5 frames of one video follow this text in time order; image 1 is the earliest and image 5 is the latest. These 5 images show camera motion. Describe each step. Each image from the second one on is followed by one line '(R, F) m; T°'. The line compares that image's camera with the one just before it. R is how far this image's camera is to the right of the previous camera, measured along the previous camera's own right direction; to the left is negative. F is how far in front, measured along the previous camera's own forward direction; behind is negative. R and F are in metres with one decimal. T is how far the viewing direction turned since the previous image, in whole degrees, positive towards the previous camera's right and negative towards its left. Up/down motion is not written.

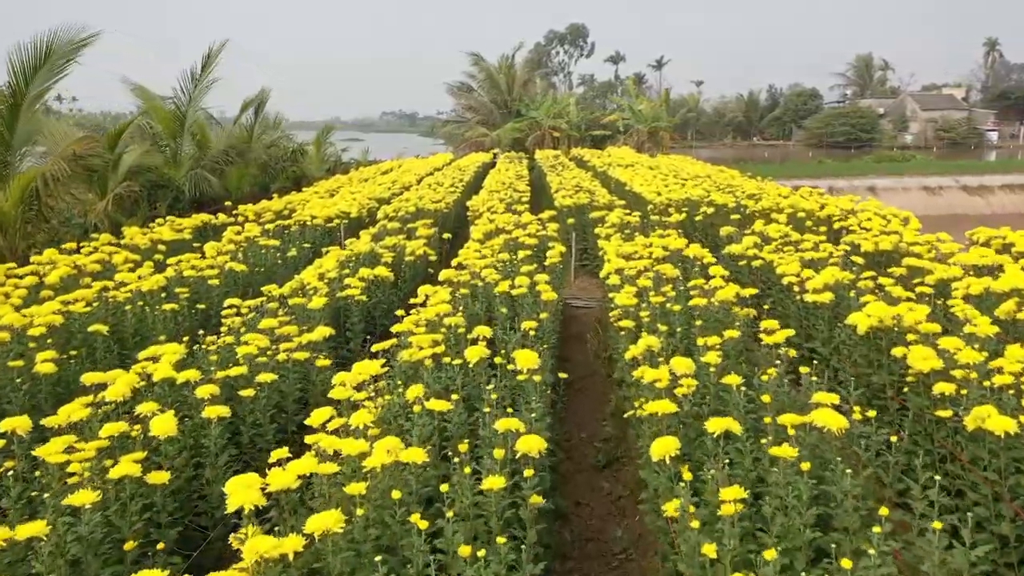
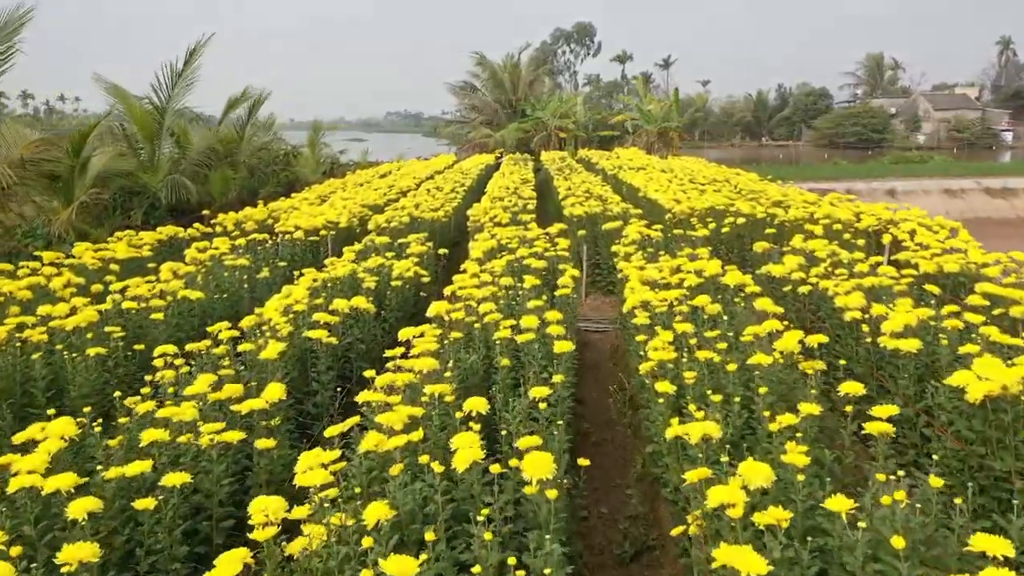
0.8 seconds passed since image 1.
(0.0, +1.1) m; 0°
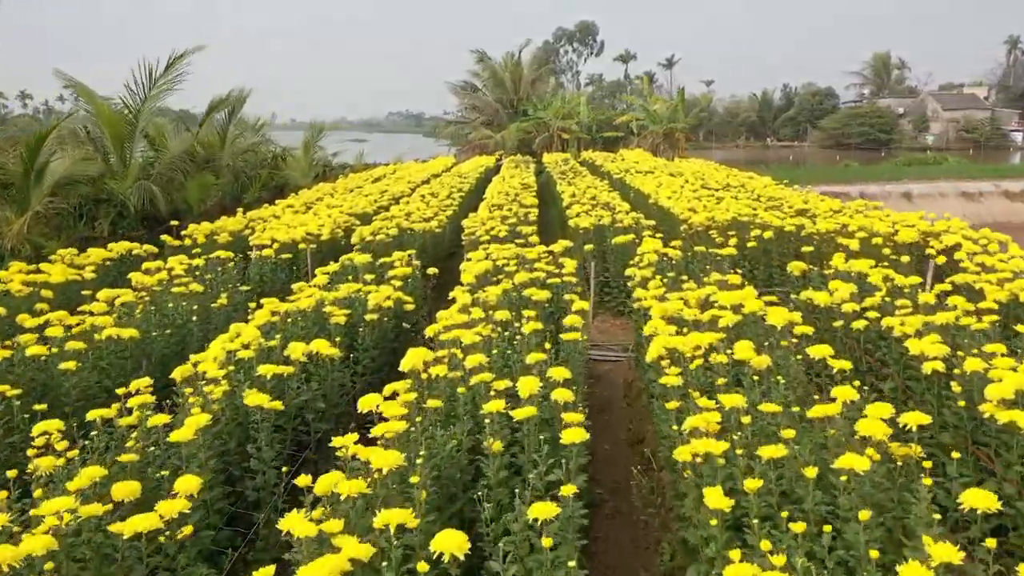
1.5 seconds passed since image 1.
(0.0, +1.0) m; 0°
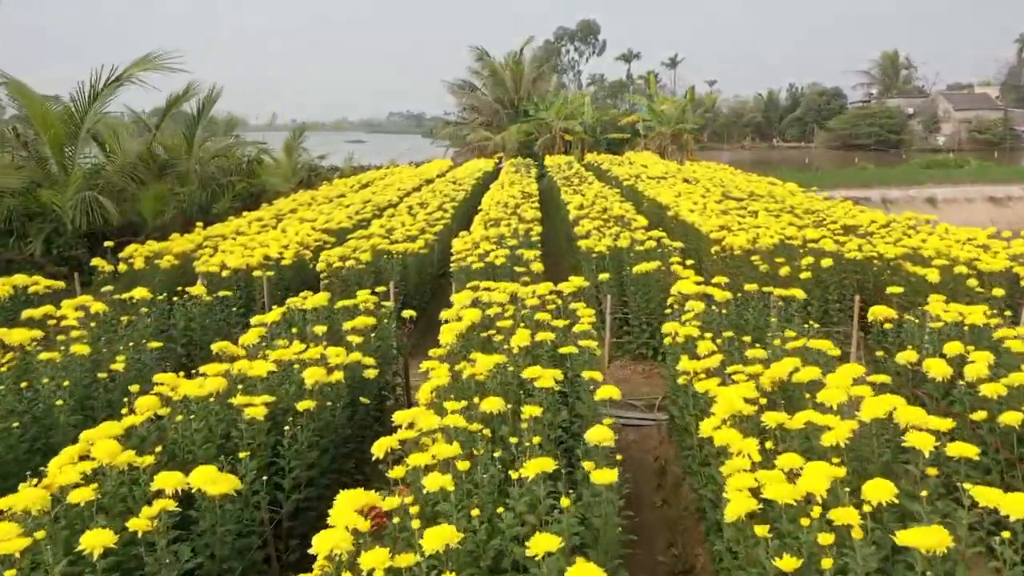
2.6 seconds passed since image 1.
(0.0, +1.6) m; 0°
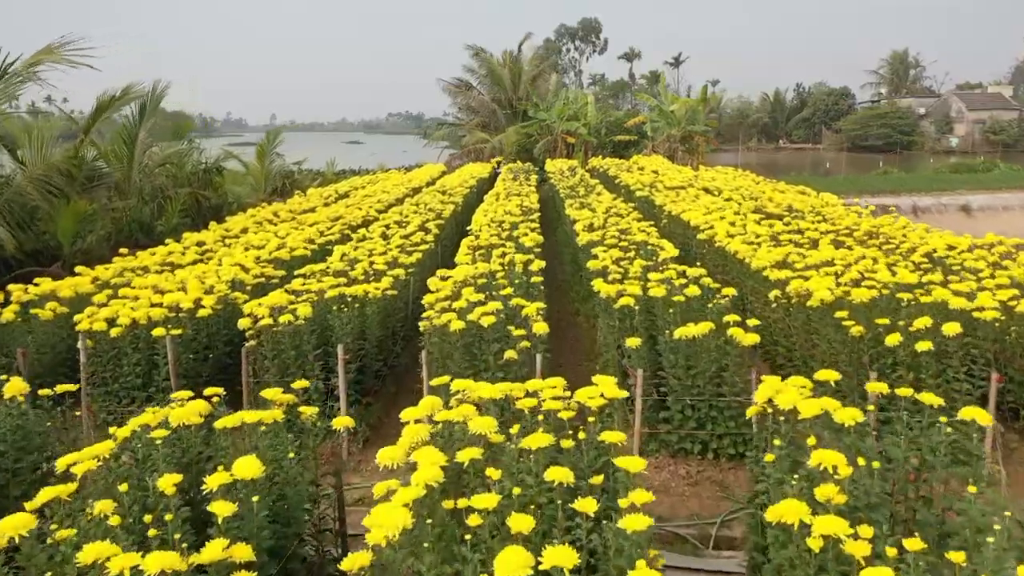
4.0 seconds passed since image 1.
(0.0, +2.1) m; 0°
